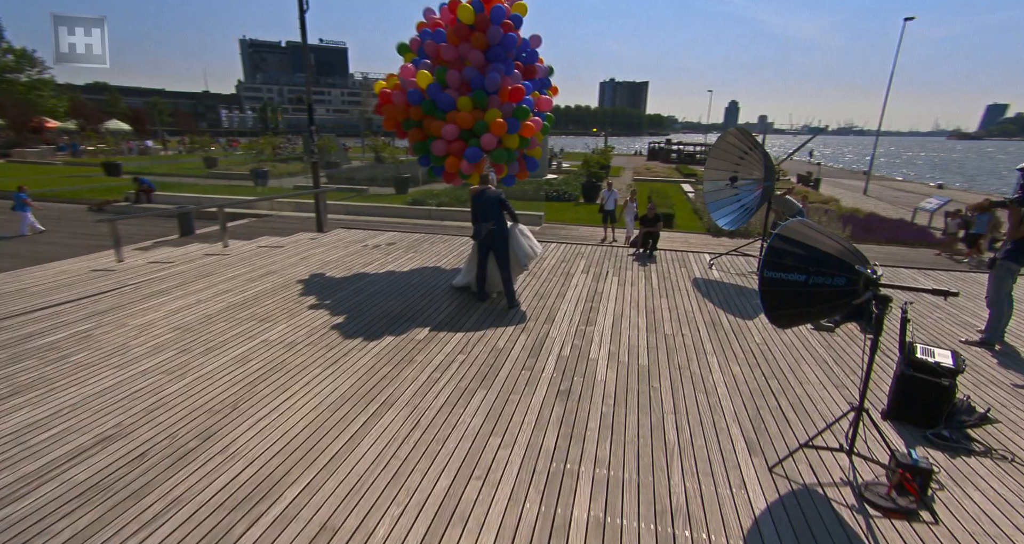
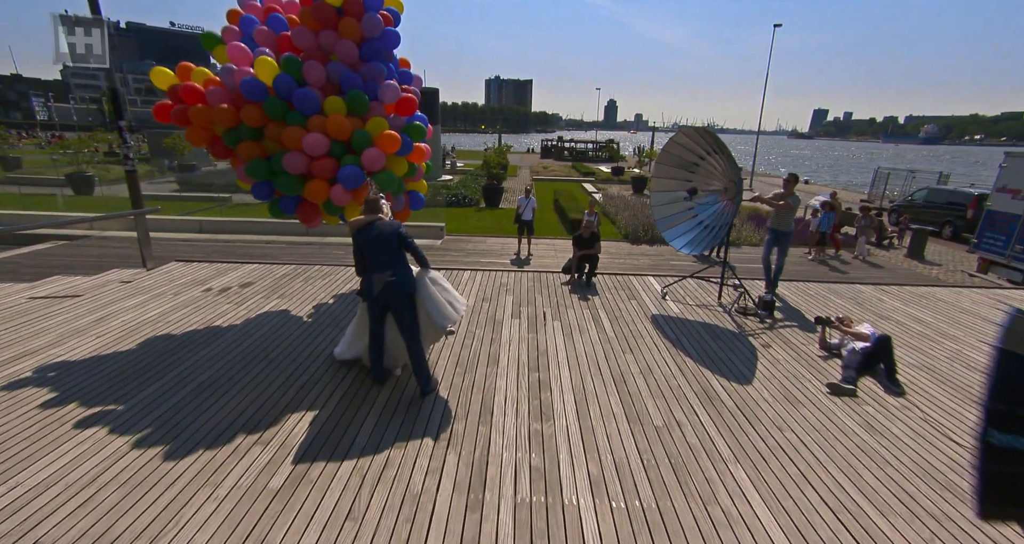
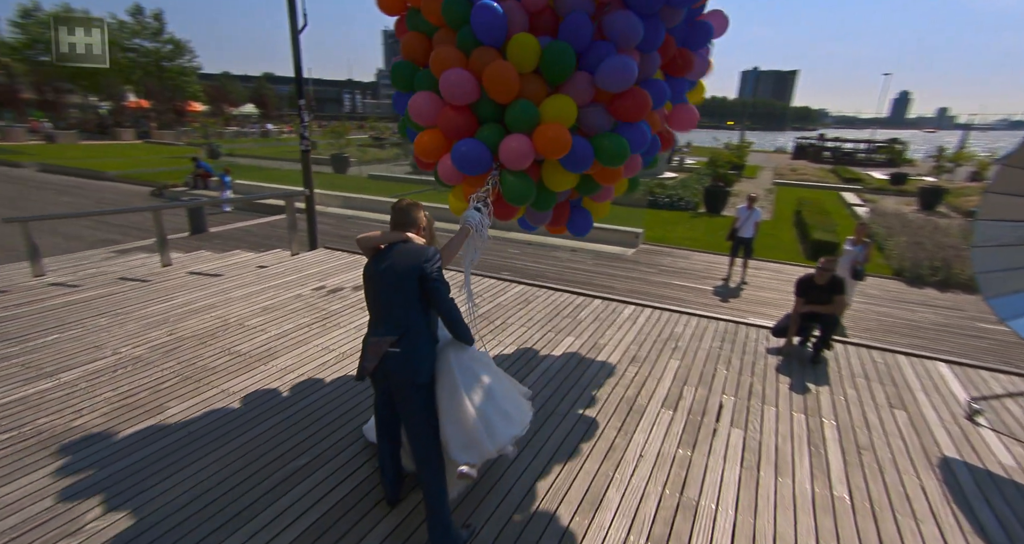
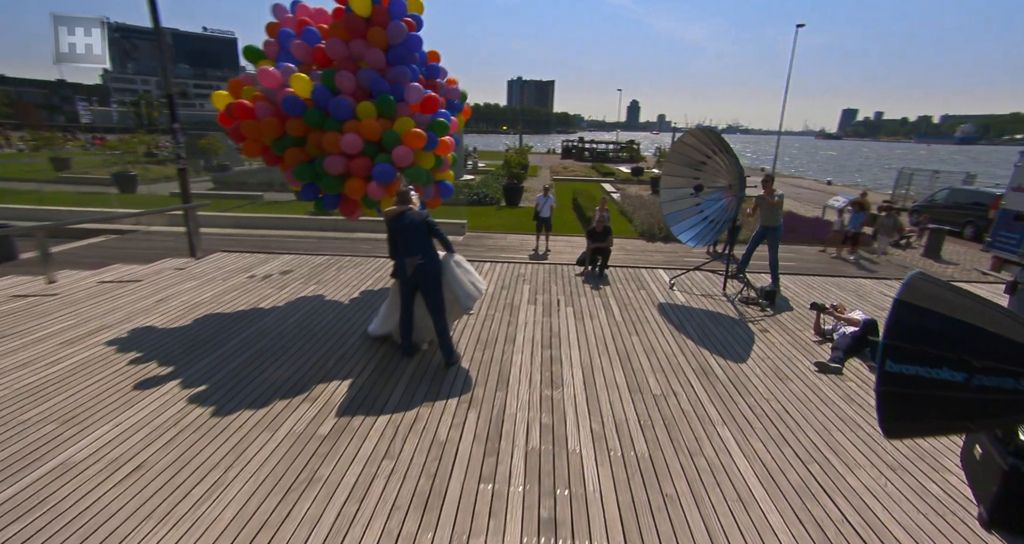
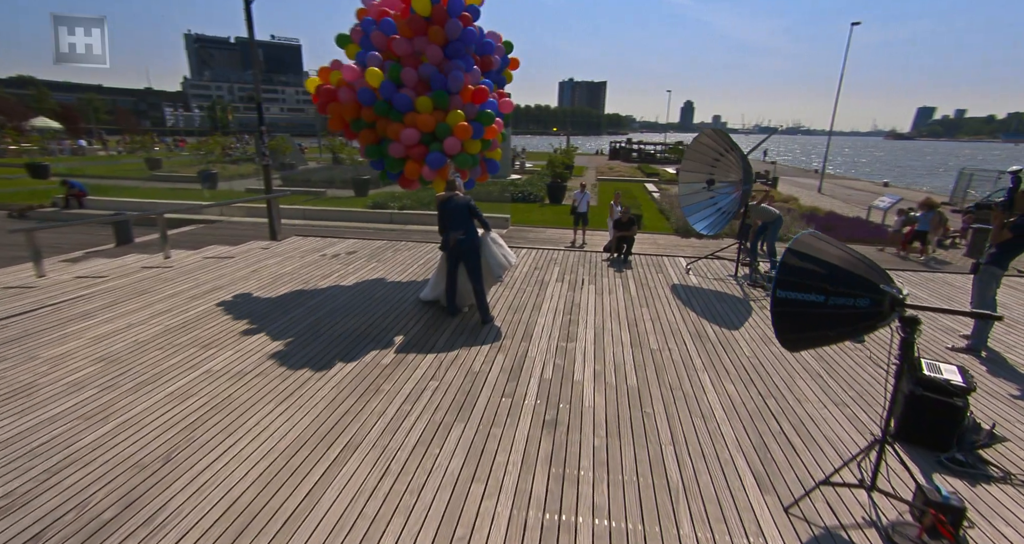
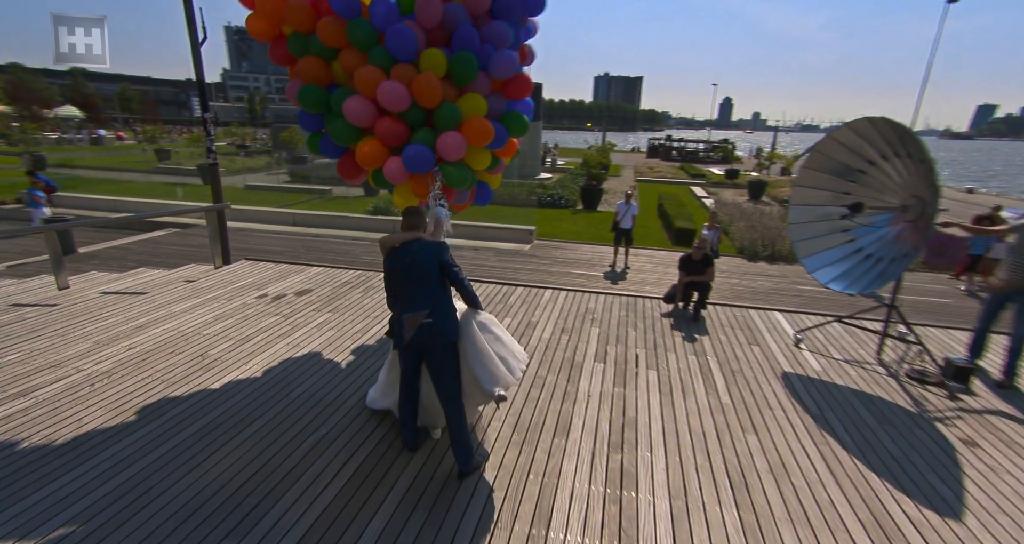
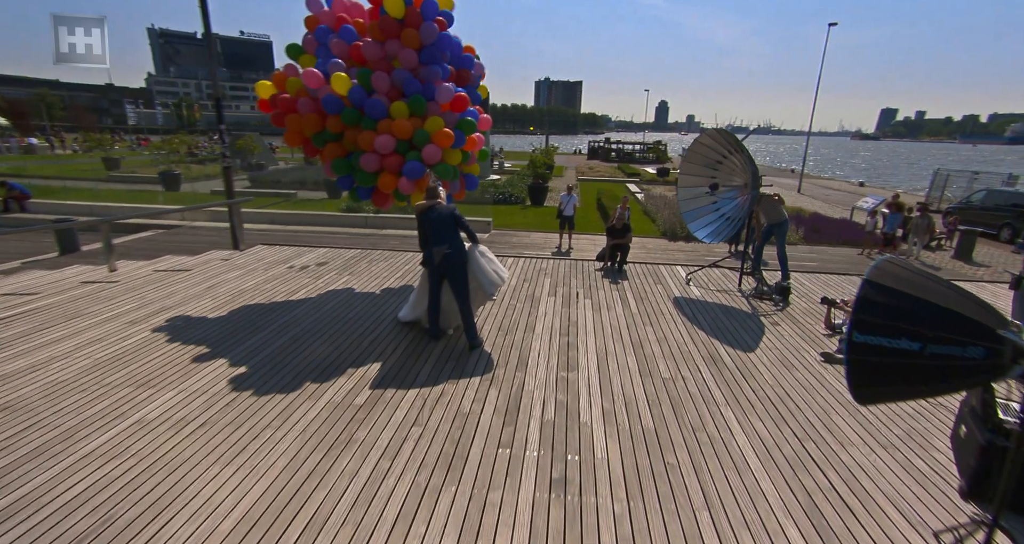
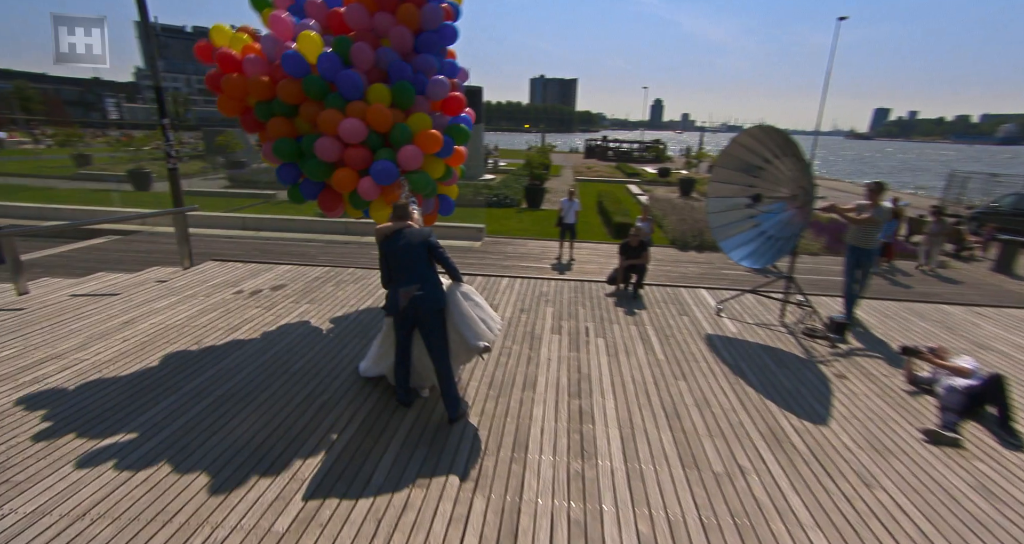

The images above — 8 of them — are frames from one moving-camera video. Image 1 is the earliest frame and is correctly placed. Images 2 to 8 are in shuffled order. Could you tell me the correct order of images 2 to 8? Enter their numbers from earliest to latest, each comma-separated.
5, 7, 4, 2, 8, 6, 3
